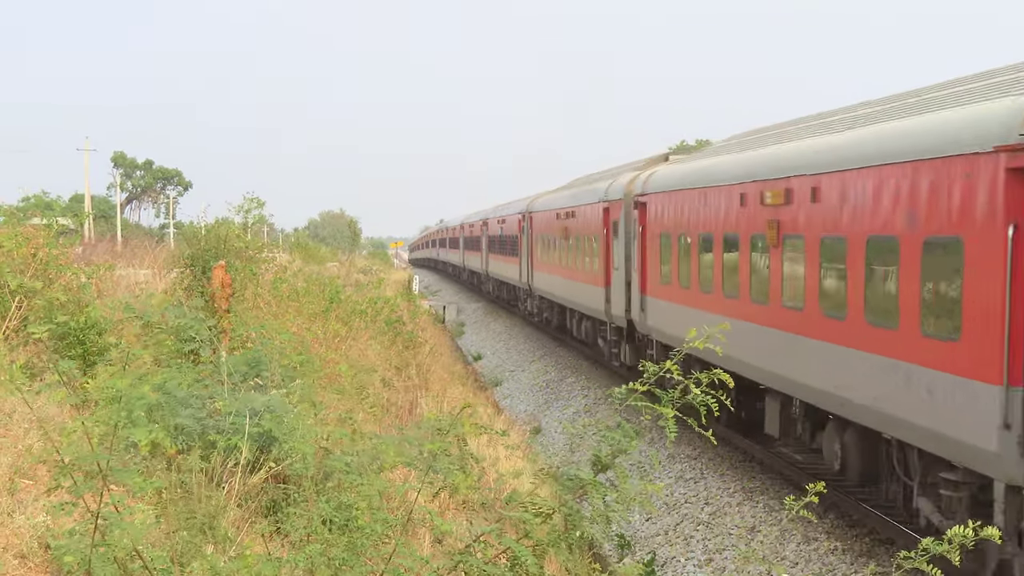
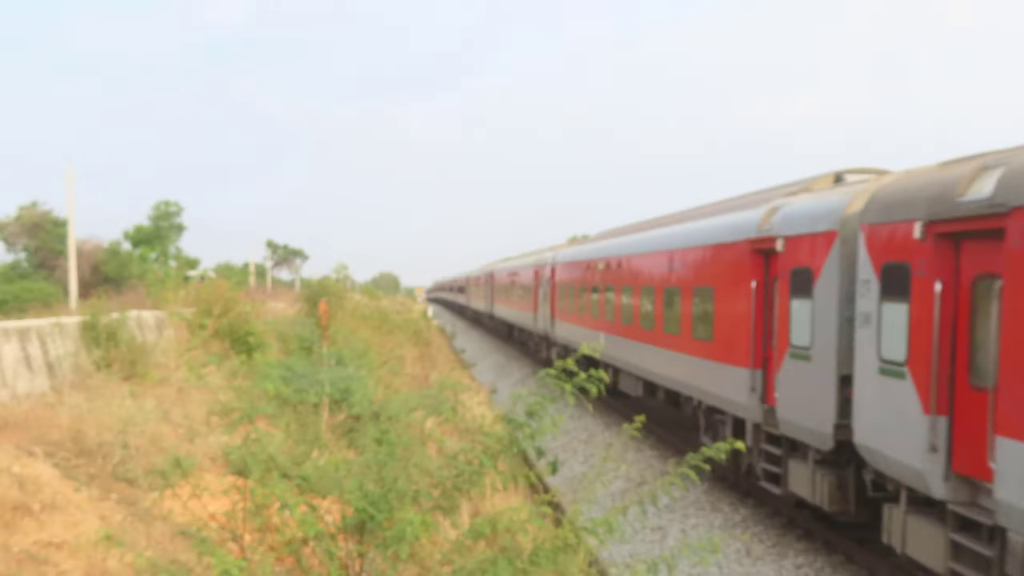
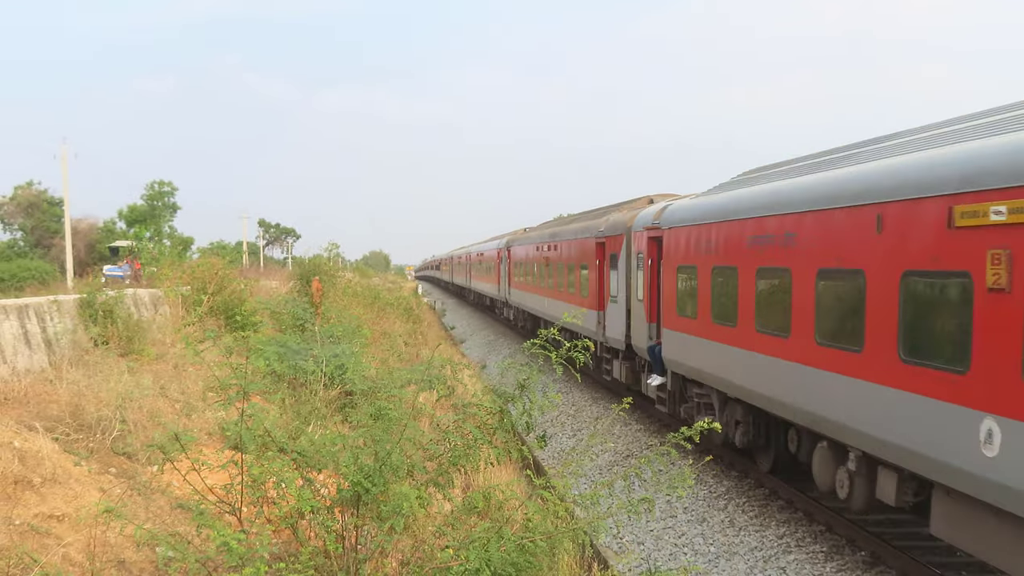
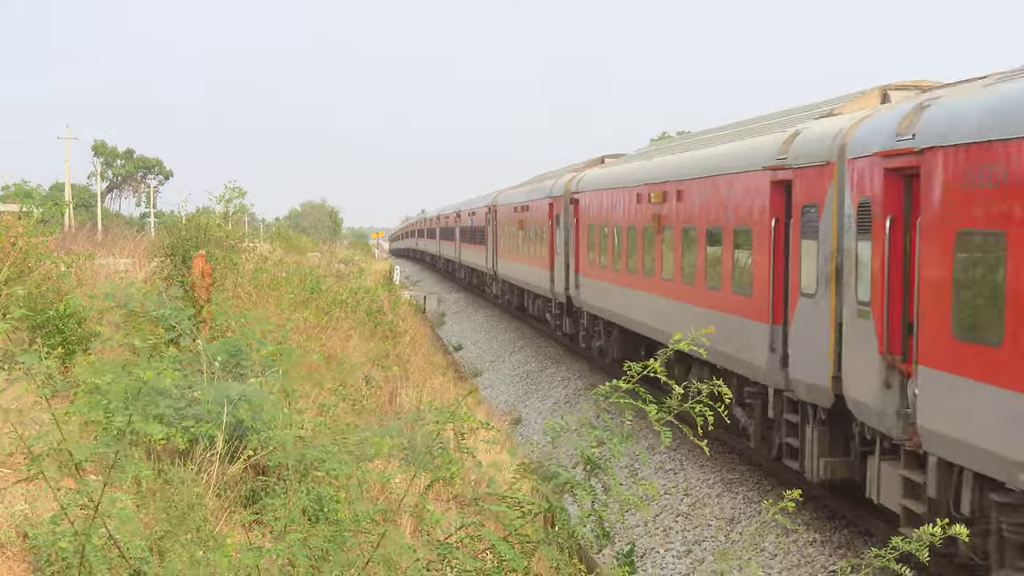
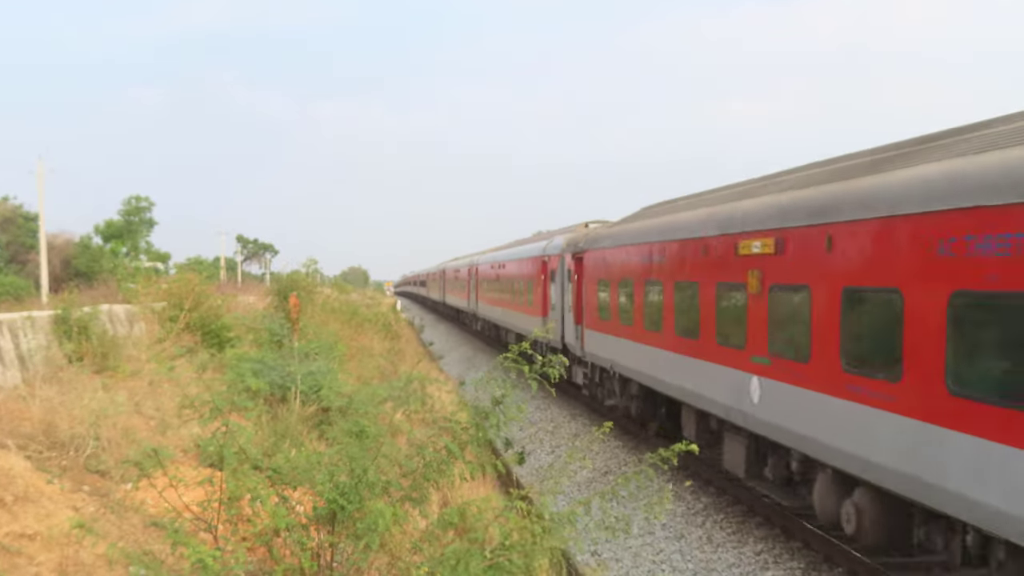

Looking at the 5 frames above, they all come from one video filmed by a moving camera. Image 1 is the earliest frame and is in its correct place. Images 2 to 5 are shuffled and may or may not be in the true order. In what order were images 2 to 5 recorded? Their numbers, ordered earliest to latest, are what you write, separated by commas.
4, 2, 5, 3
